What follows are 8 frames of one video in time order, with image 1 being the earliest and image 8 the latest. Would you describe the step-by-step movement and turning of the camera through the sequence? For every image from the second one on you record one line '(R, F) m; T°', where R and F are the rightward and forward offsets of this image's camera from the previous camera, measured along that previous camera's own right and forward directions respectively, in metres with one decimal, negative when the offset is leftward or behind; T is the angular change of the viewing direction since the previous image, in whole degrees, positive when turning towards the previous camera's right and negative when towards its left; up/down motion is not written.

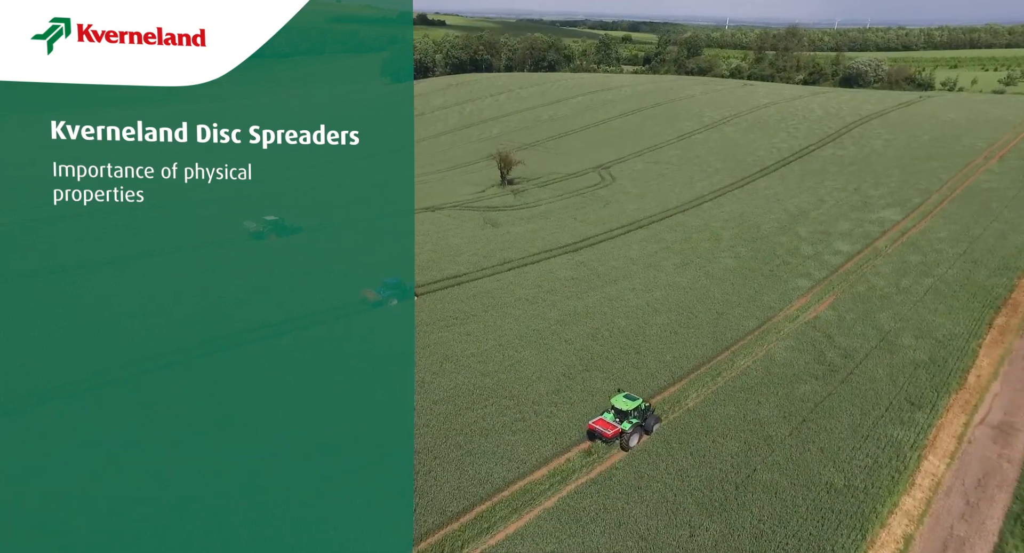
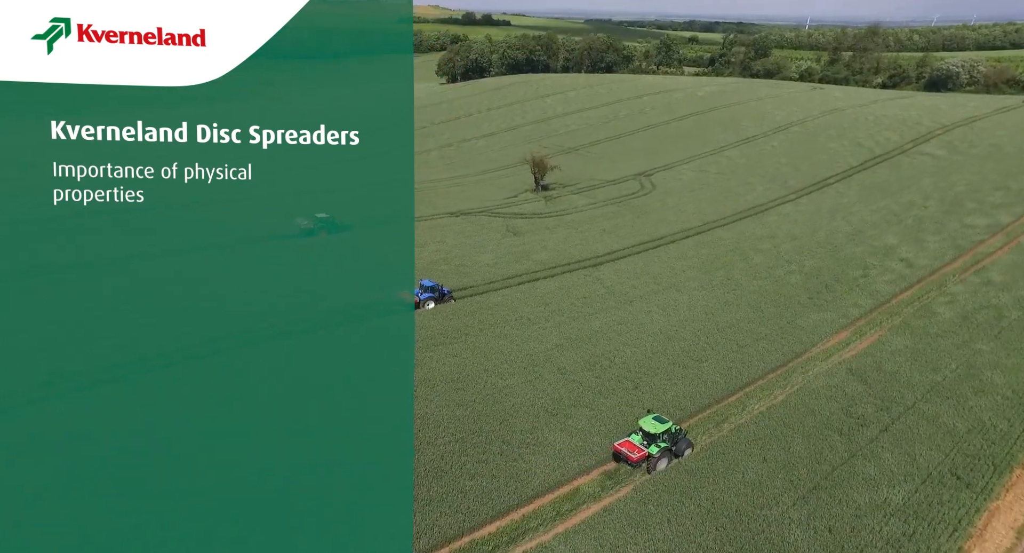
(+3.1, +2.7) m; -7°
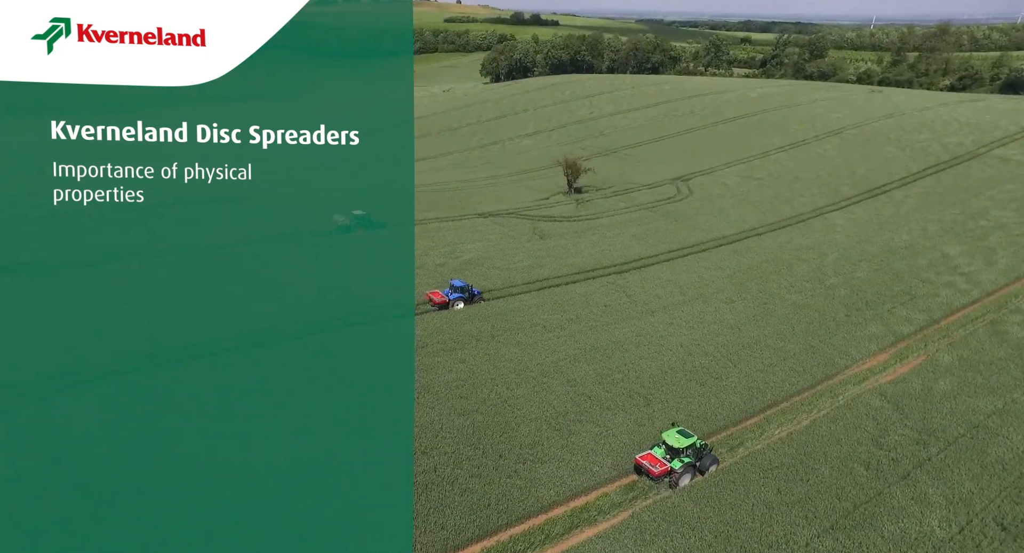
(+1.4, +1.1) m; -4°
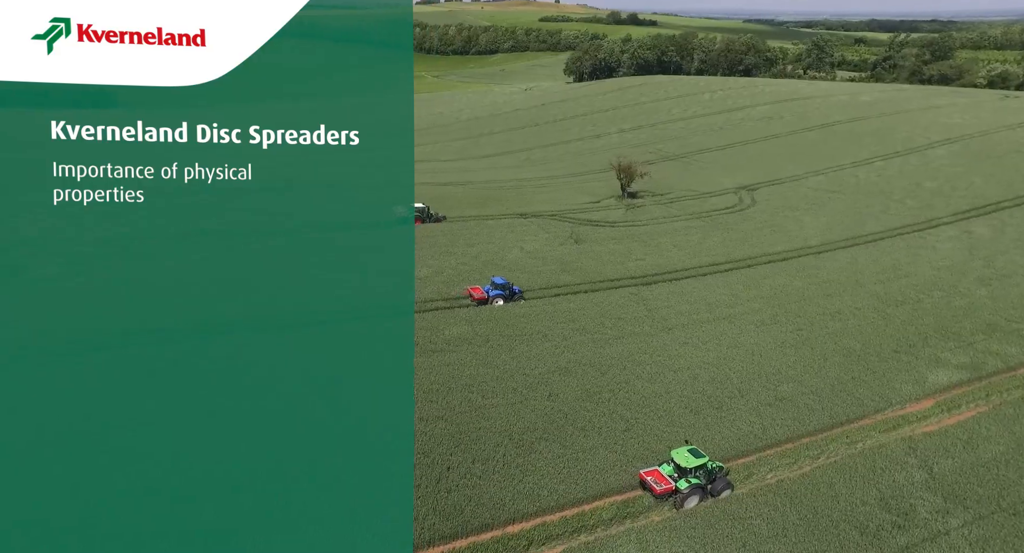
(+3.8, +1.8) m; -9°
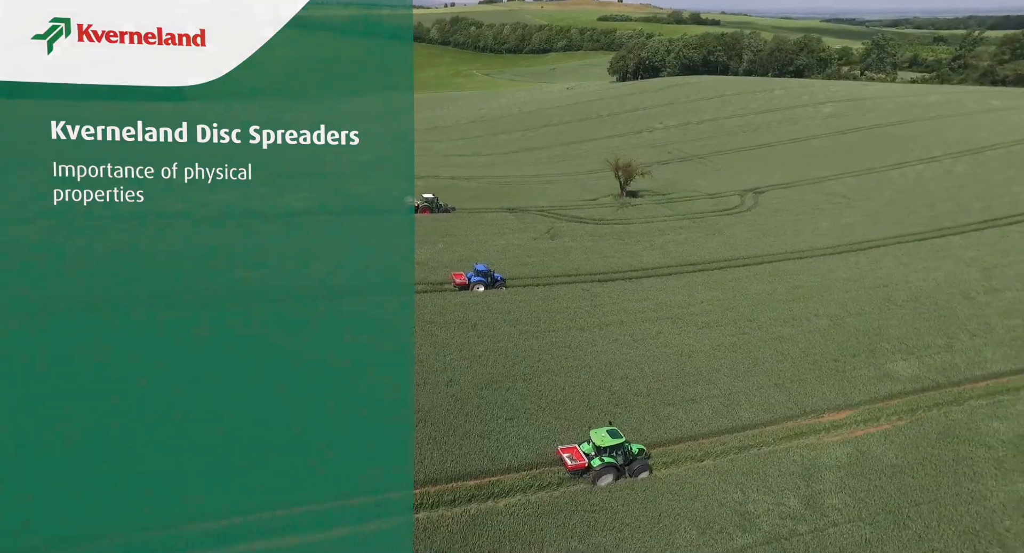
(+5.6, -0.2) m; -7°
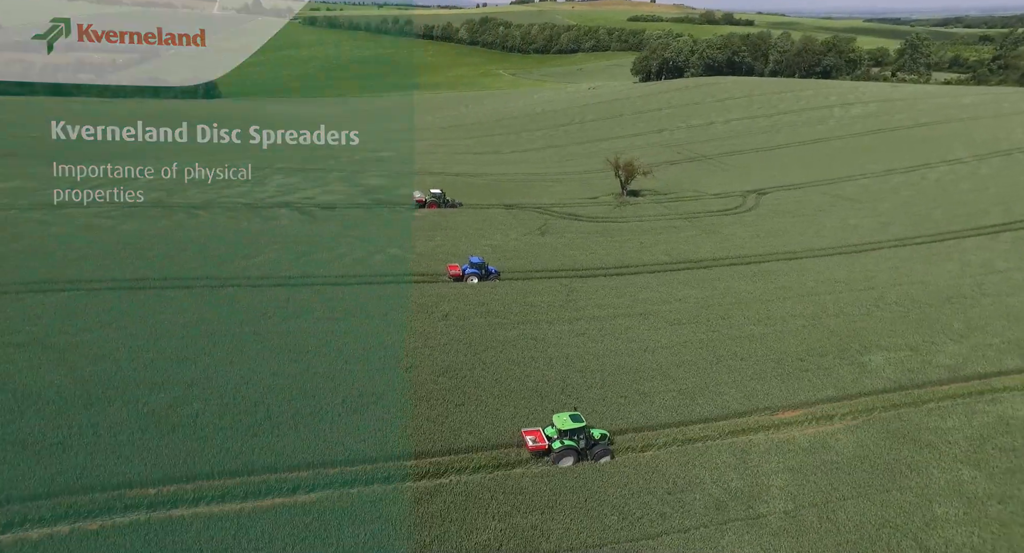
(+2.7, -0.5) m; -4°
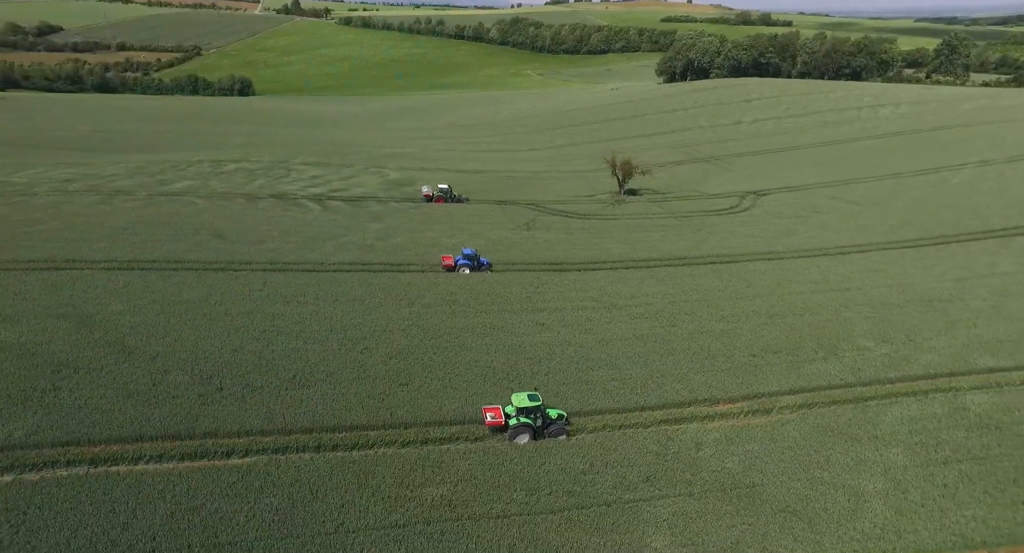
(+3.2, -0.7) m; -4°
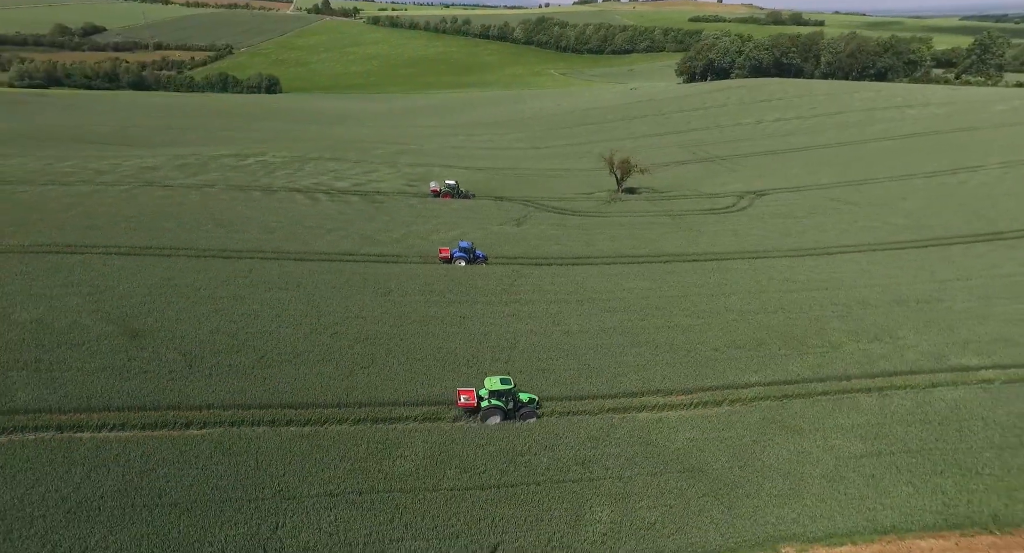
(+2.6, -0.6) m; -3°
